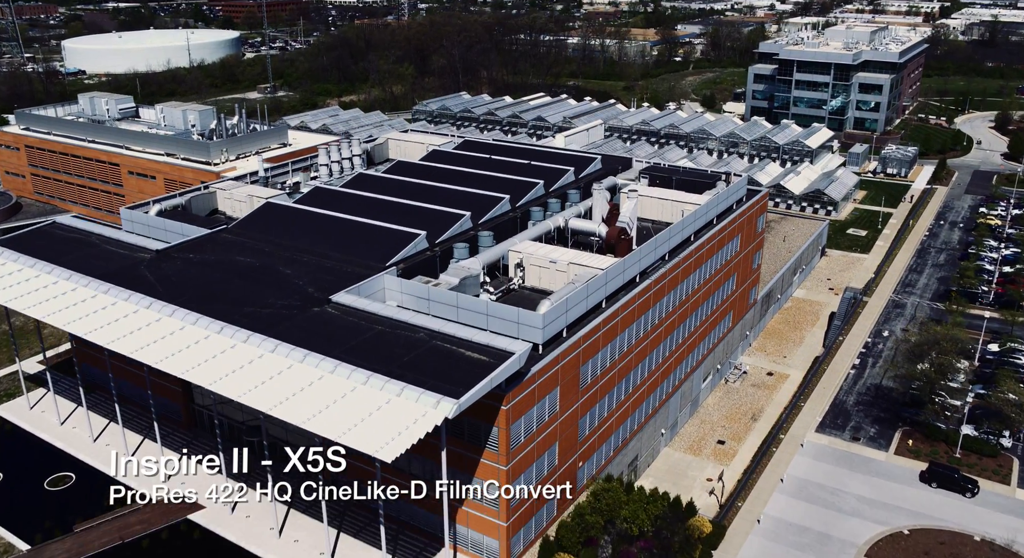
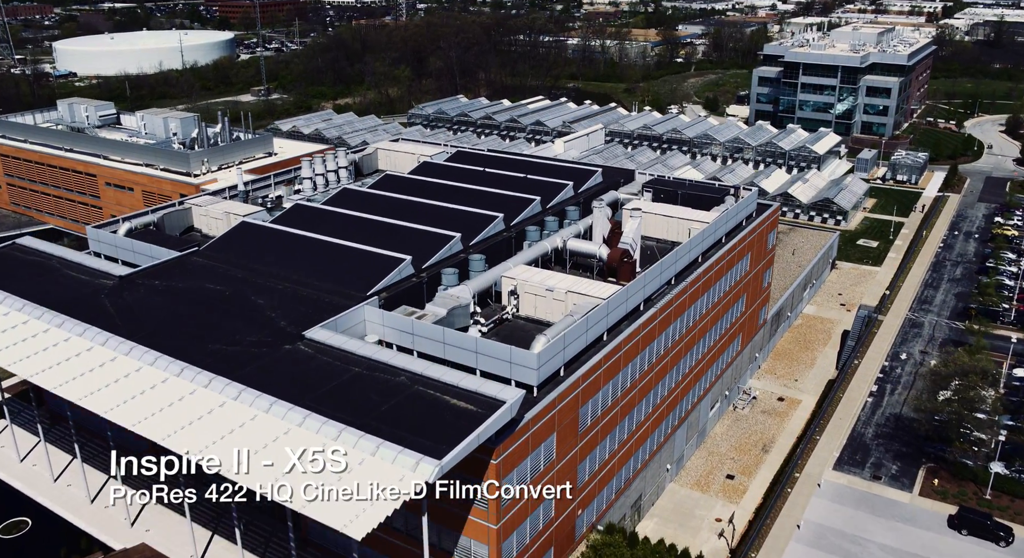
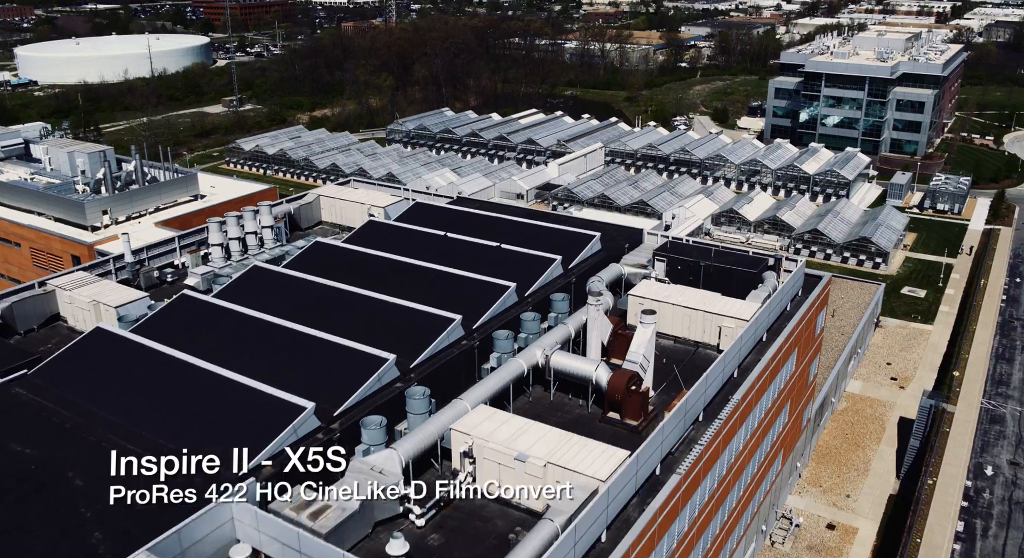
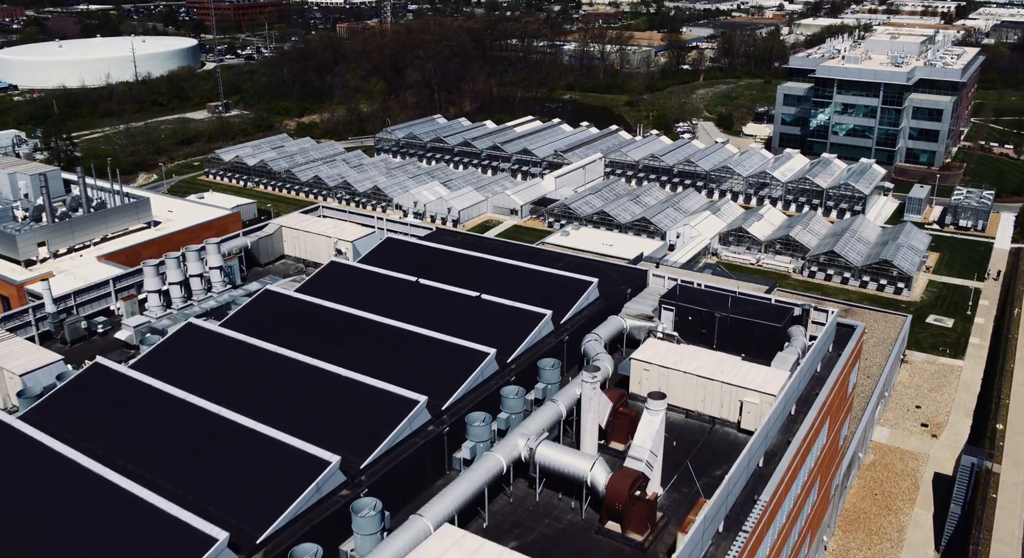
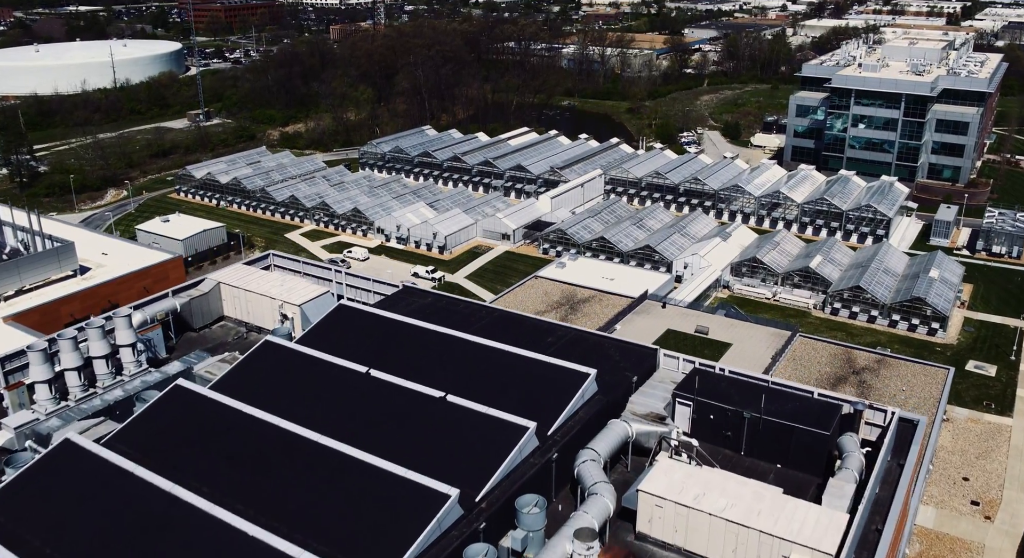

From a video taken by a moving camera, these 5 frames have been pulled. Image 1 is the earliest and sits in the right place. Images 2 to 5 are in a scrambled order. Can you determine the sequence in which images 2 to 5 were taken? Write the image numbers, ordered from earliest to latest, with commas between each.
2, 3, 4, 5
